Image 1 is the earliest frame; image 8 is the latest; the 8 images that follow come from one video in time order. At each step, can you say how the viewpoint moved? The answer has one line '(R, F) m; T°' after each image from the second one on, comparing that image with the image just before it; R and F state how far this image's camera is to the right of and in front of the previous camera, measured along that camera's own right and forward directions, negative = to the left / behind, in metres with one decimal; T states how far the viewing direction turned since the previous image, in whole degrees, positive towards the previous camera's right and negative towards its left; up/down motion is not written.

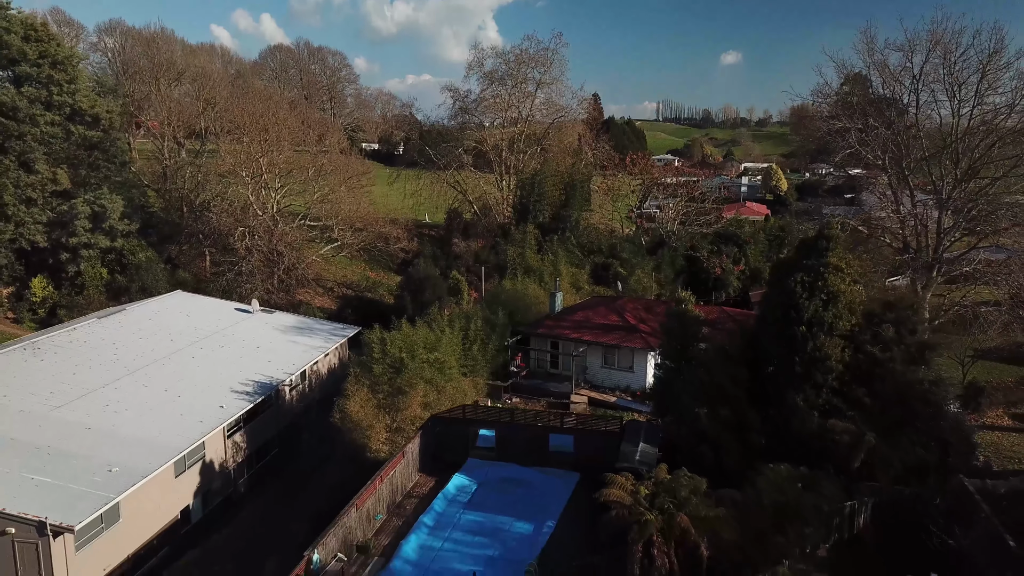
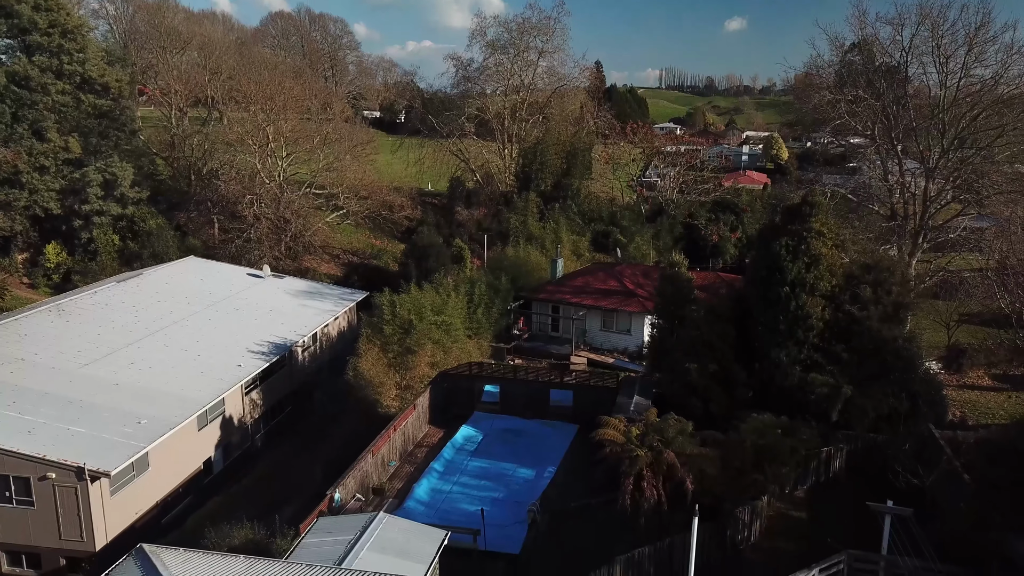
(-0.1, -0.9) m; 0°
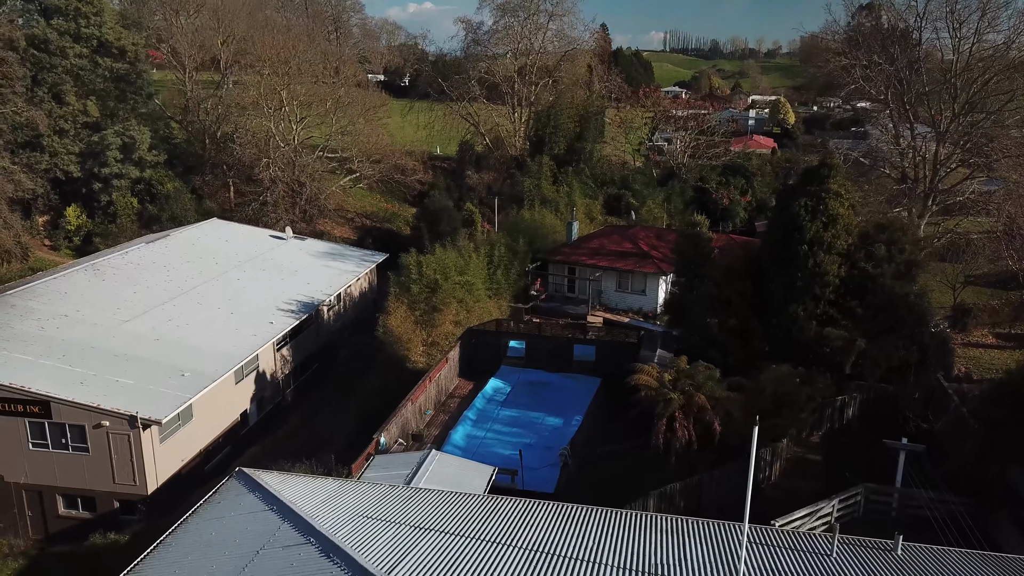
(-0.5, -0.7) m; 0°
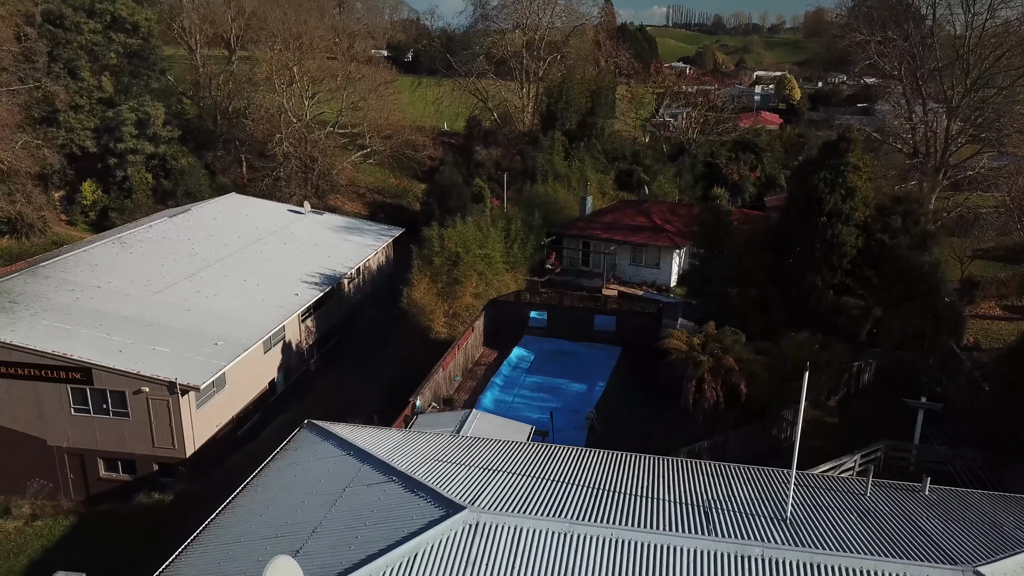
(-0.5, -0.5) m; 0°
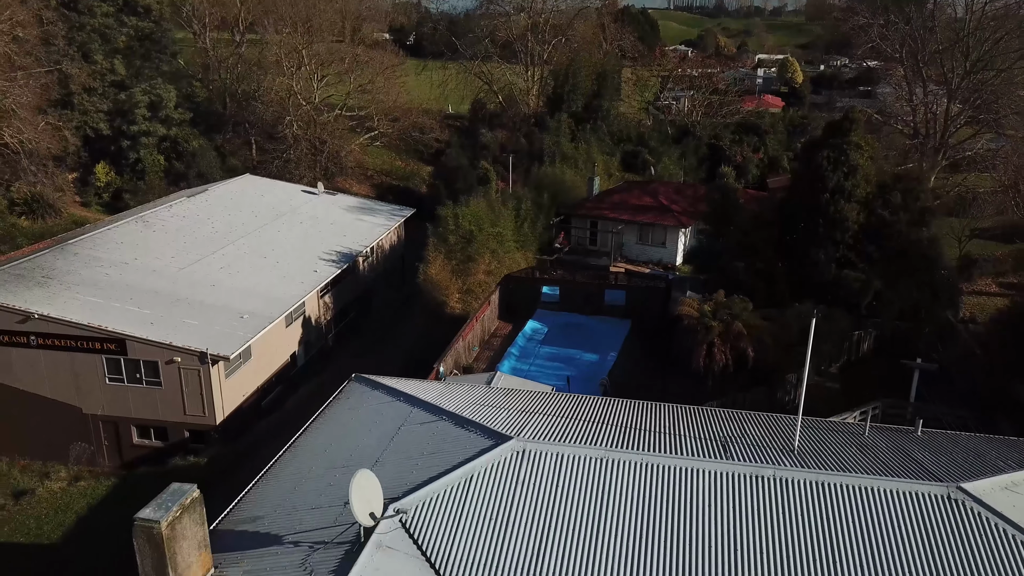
(-0.3, -0.7) m; 0°
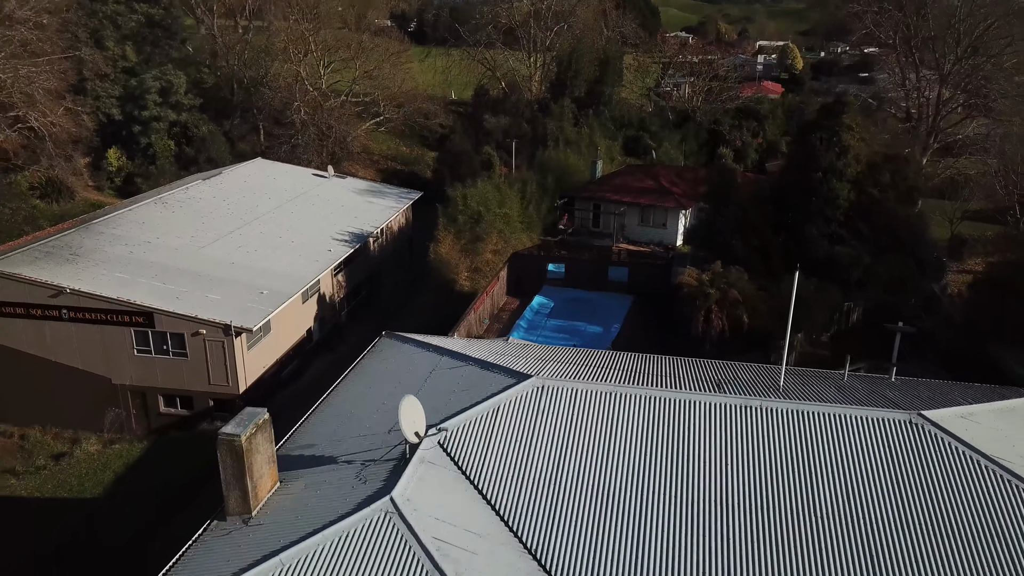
(-0.2, -0.9) m; 0°
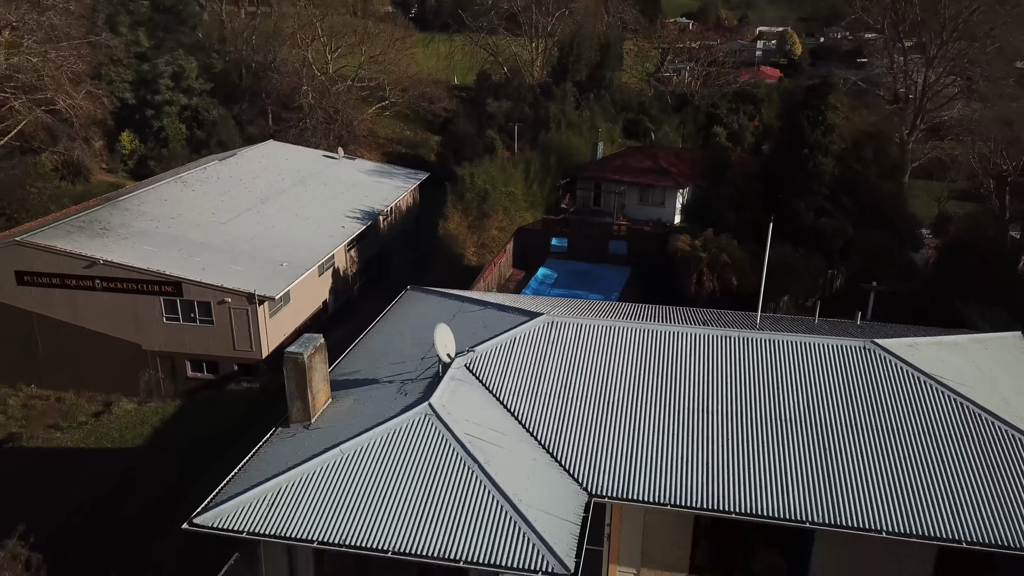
(-0.1, -1.2) m; 0°
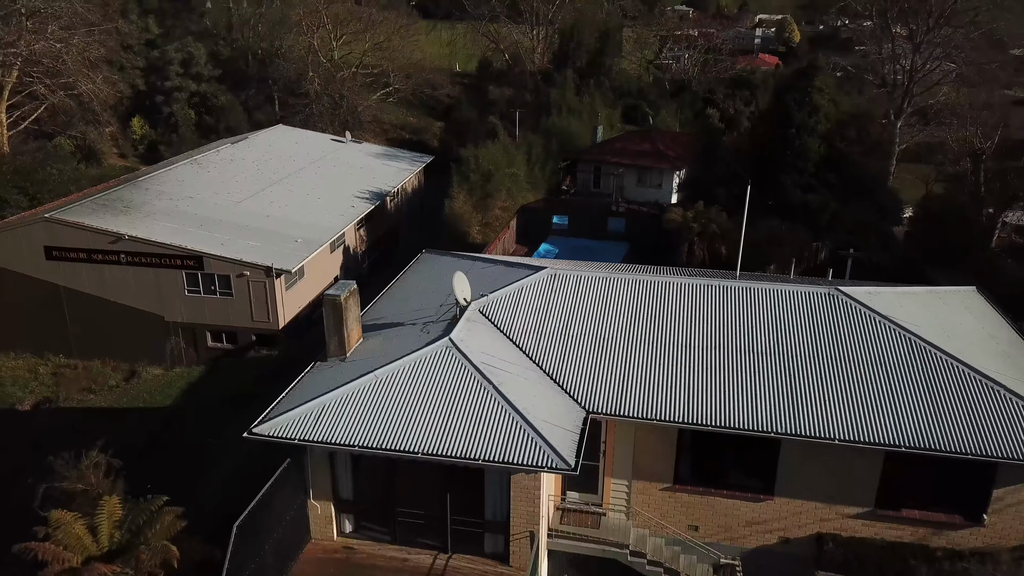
(-0.1, -1.1) m; 0°
